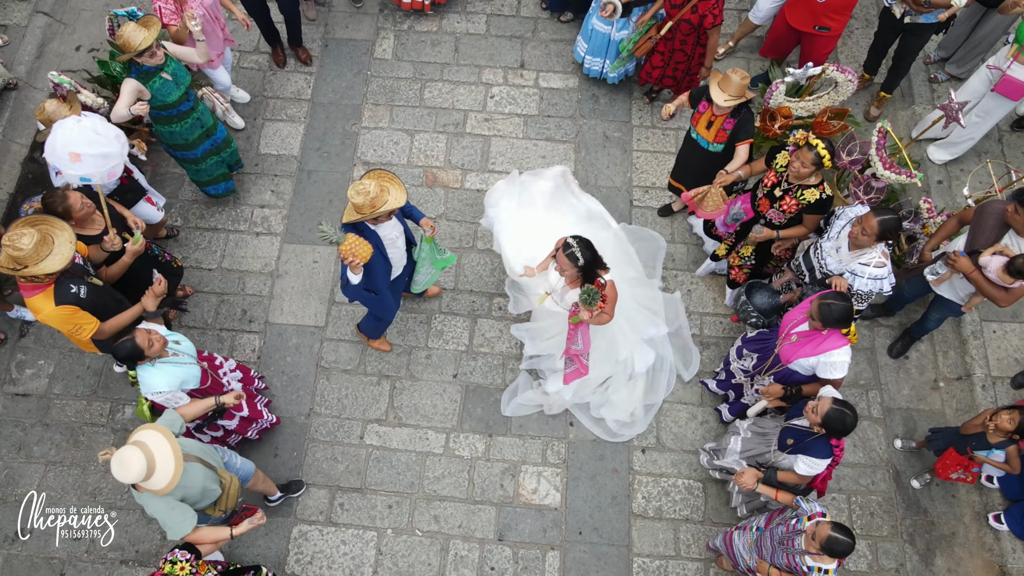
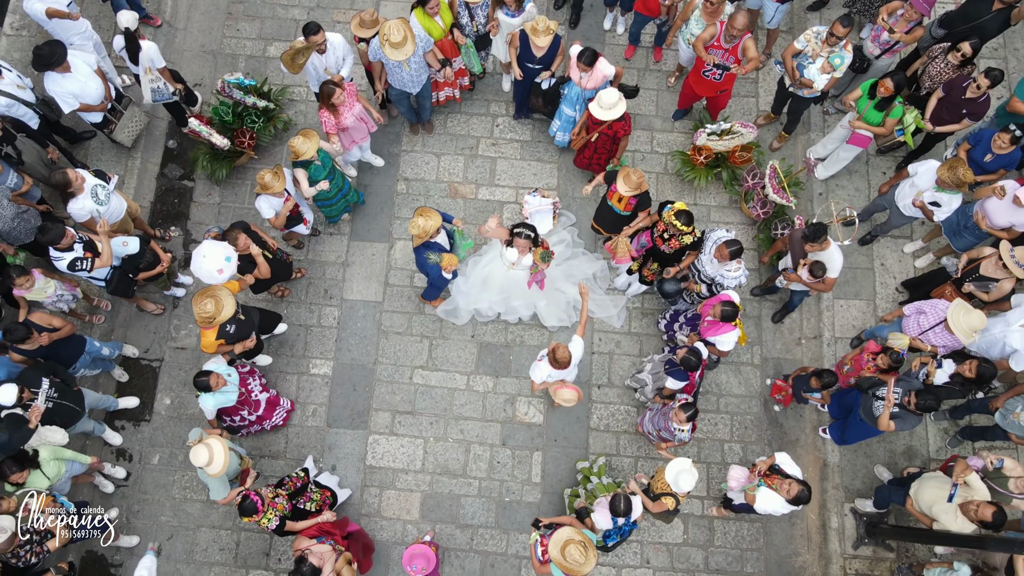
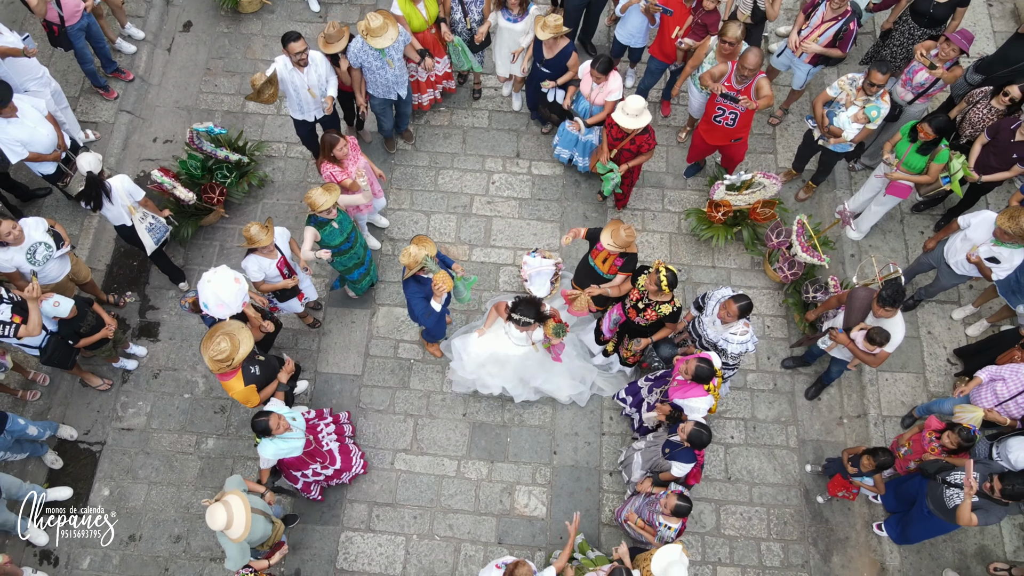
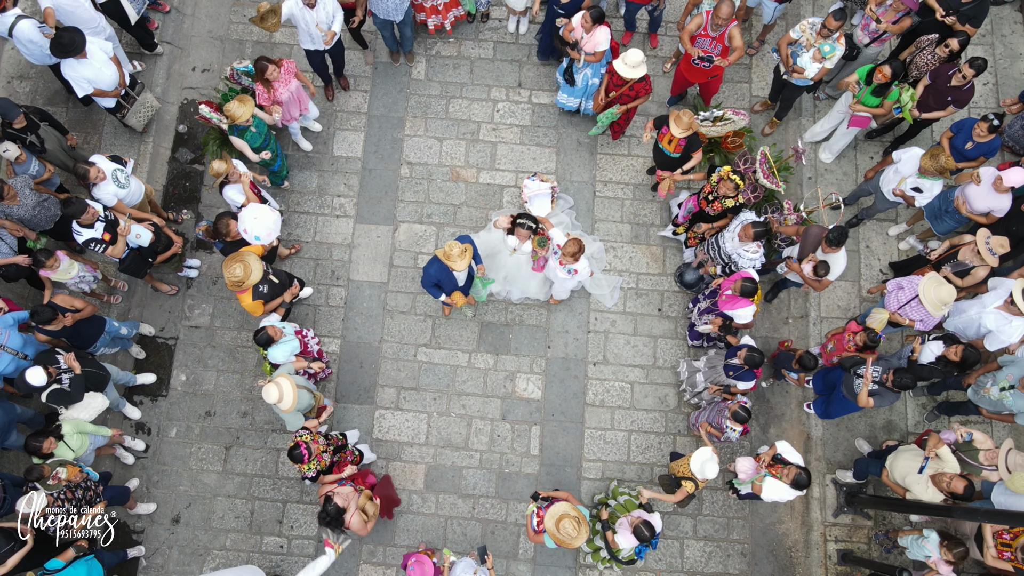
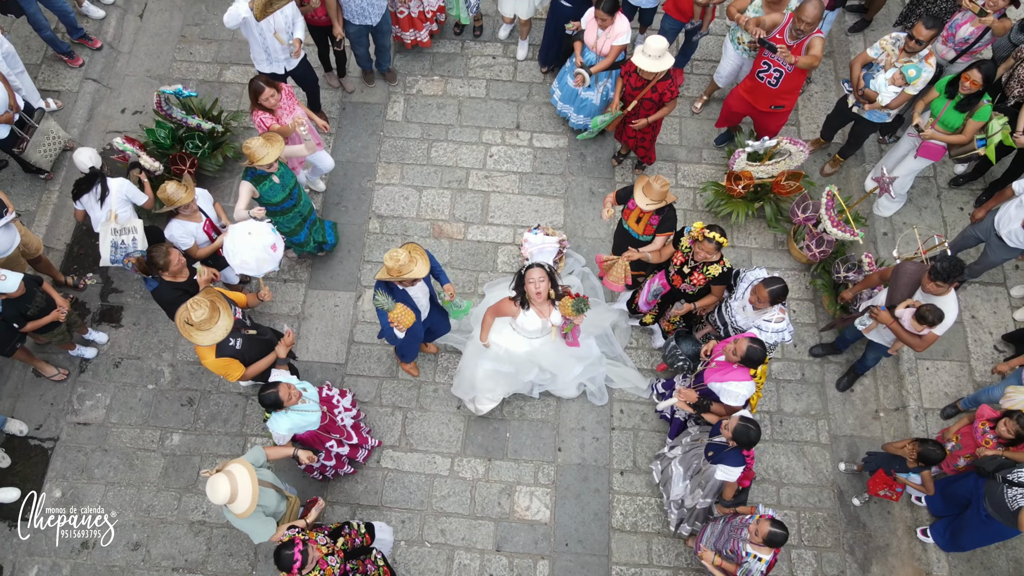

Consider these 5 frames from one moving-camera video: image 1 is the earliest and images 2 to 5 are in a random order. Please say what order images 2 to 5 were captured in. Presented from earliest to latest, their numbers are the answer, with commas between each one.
5, 3, 2, 4
